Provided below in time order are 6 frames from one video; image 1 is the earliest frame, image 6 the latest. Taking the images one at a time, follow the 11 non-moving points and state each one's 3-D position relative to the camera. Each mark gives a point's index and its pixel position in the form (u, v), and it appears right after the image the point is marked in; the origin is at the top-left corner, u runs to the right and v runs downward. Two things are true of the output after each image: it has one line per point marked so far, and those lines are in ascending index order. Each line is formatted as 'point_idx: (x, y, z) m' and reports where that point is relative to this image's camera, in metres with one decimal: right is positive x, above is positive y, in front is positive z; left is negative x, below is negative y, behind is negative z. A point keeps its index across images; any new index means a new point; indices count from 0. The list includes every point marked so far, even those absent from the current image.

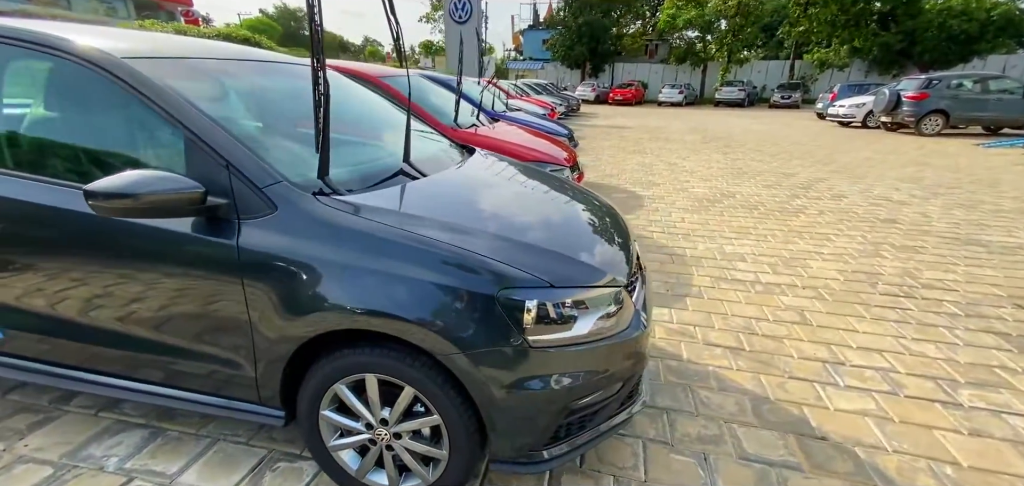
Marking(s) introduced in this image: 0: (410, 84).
0: (-1.0, +1.5, +4.3) m
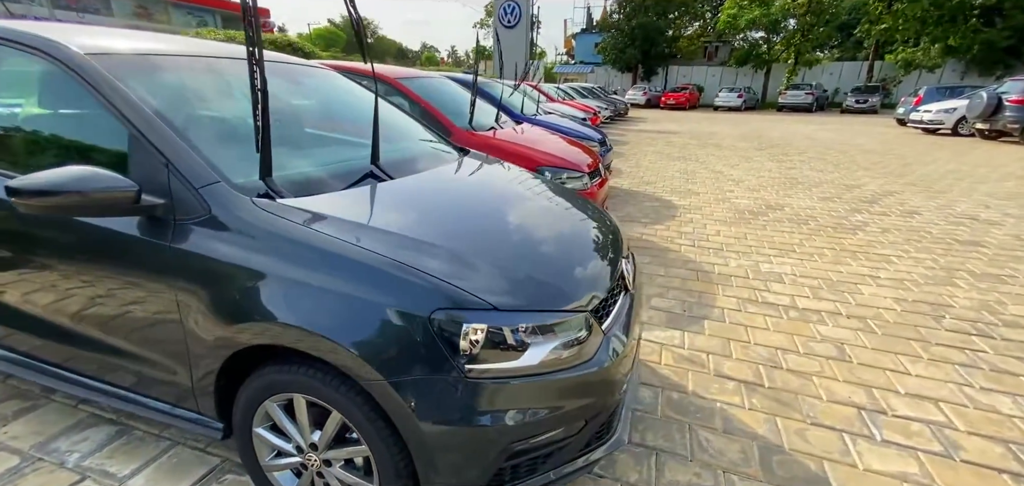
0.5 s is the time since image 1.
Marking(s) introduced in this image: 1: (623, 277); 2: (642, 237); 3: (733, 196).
0: (-0.8, +1.5, +4.3) m
1: (+0.4, -0.1, +1.8) m
2: (+1.3, +0.1, +4.5) m
3: (+3.1, +0.7, +6.3) m
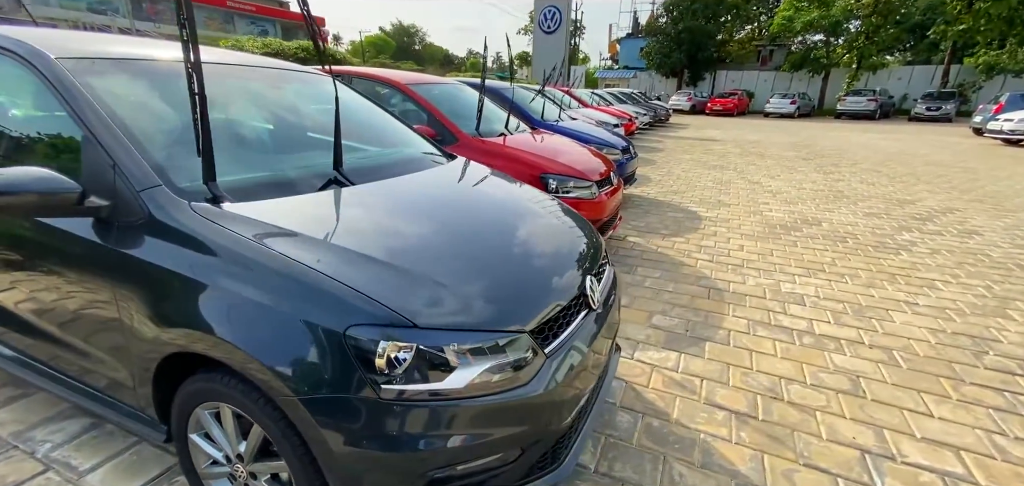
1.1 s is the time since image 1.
0: (-0.7, +1.4, +4.3) m
1: (+0.3, -0.2, +1.7) m
2: (+1.4, -0.1, +4.3) m
3: (+3.4, +0.4, +5.9) m
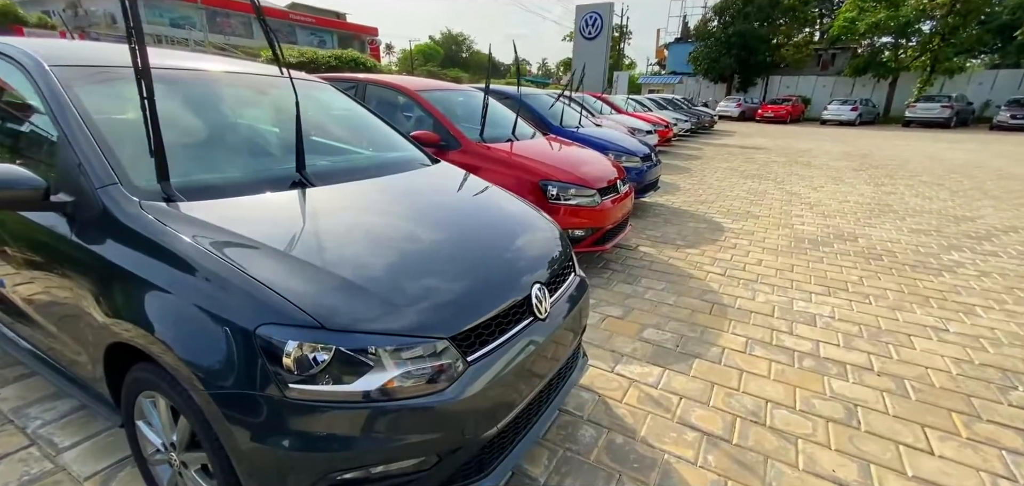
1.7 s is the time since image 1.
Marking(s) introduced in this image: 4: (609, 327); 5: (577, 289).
0: (-0.6, +1.4, +4.4) m
1: (+0.1, -0.2, +1.6) m
2: (+1.4, -0.2, +4.2) m
3: (+3.6, +0.3, +5.6) m
4: (+0.6, -0.6, +2.9) m
5: (+0.3, -0.2, +2.0) m
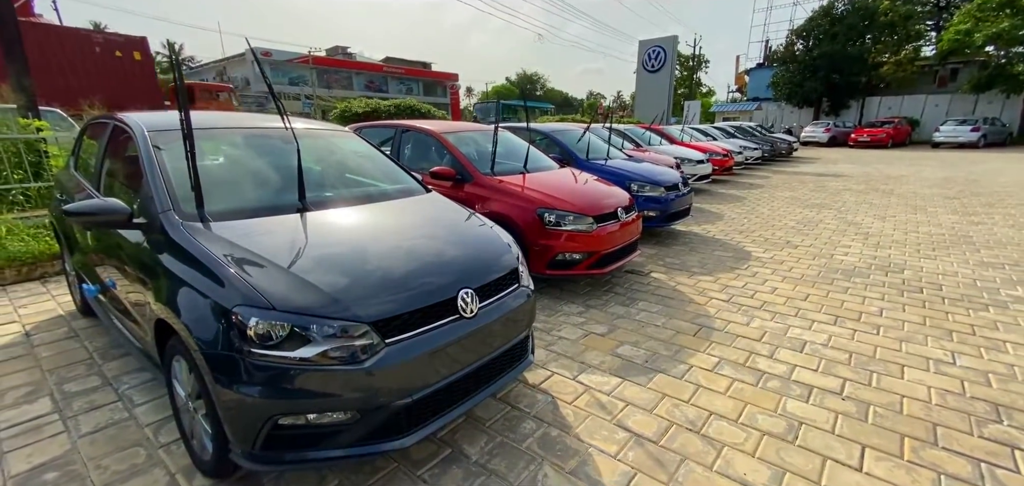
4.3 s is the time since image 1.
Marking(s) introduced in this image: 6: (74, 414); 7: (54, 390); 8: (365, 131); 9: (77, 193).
0: (-0.4, +1.1, +4.9) m
1: (-0.2, -0.3, +2.0) m
2: (+1.6, -0.4, +4.3) m
3: (+3.9, -0.1, +5.3) m
4: (+0.5, -0.7, +3.2) m
5: (0.0, -0.3, +2.4) m
6: (-2.2, -0.9, +2.2) m
7: (-2.5, -0.8, +2.4) m
8: (-1.8, +1.4, +5.5) m
9: (-2.7, +0.3, +2.8) m
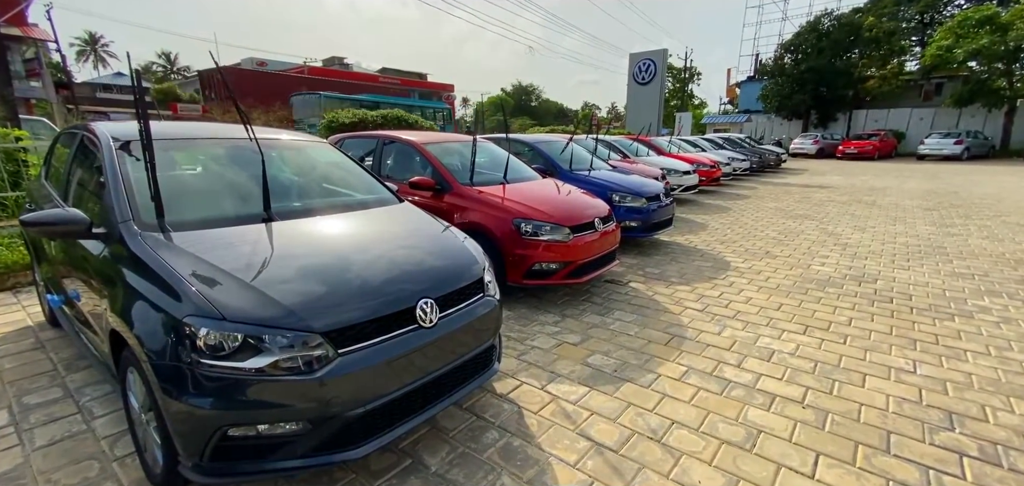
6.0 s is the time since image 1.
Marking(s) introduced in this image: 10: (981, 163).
0: (-0.6, +1.0, +5.0) m
1: (-0.4, -0.3, +2.0) m
2: (+1.4, -0.5, +4.3) m
3: (+3.7, -0.2, +5.4) m
4: (+0.3, -0.8, +3.2) m
5: (-0.2, -0.3, +2.4) m
6: (-2.4, -0.9, +2.2) m
7: (-2.7, -0.8, +2.4) m
8: (-2.0, +1.2, +5.5) m
9: (-2.9, +0.3, +2.8) m
10: (+20.8, +3.6, +19.9) m
